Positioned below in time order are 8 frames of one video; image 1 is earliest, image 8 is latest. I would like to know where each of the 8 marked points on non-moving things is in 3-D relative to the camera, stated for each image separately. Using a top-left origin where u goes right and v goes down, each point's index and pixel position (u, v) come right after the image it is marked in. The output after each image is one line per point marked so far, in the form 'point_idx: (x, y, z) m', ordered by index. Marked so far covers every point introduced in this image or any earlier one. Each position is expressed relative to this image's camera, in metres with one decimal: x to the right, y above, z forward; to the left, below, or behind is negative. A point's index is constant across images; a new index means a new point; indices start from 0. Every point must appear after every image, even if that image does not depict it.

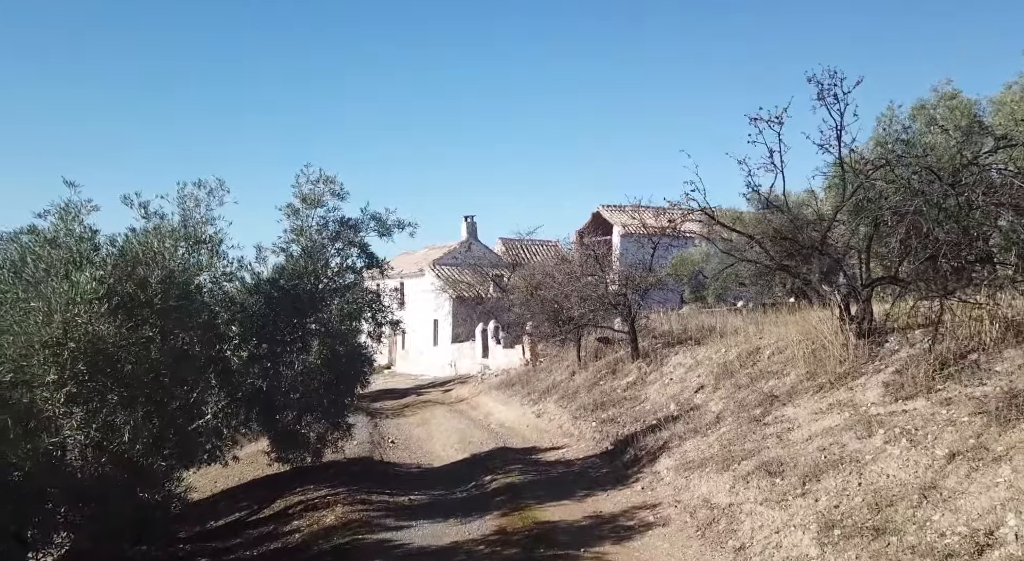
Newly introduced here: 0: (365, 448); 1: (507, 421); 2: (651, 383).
0: (-2.0, -2.3, +13.0) m
1: (-0.1, -2.3, +15.8) m
2: (+1.9, -1.4, +13.1) m
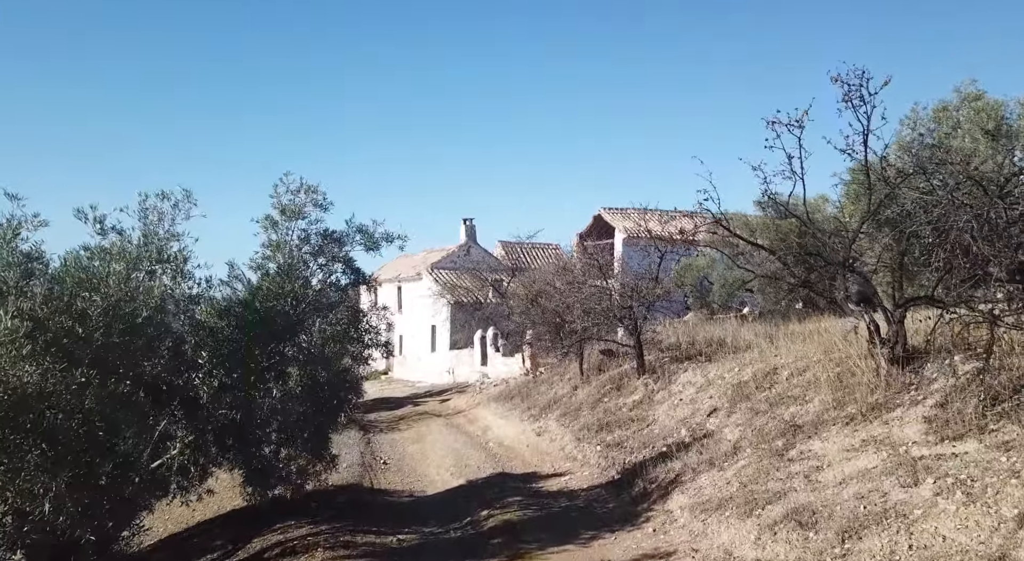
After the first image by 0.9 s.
0: (-2.0, -2.5, +12.2) m
1: (-0.1, -2.5, +15.0) m
2: (+1.9, -1.6, +12.3) m
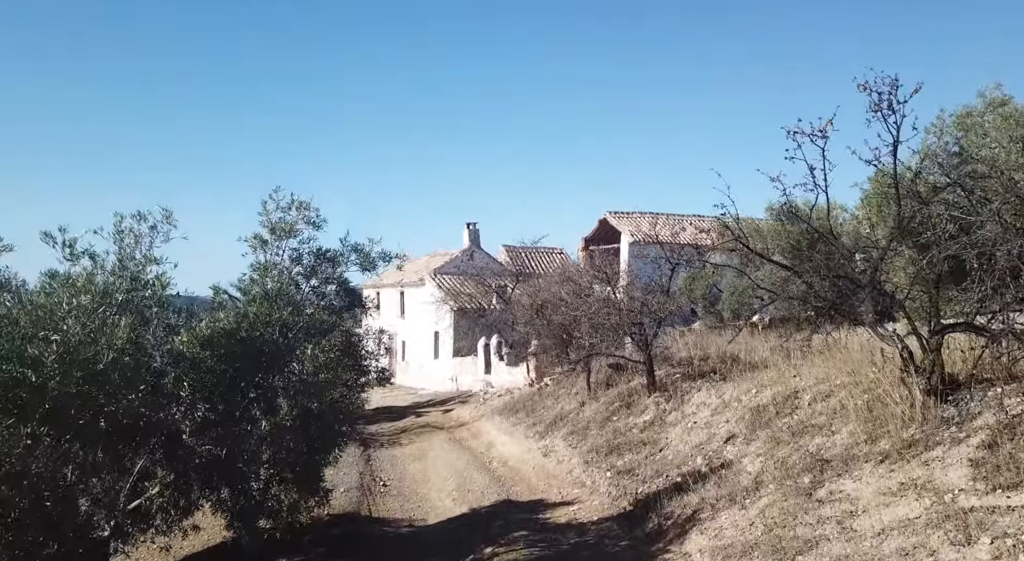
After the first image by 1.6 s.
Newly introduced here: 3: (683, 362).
0: (-2.0, -2.7, +11.7) m
1: (0.0, -2.7, +14.5) m
2: (+2.0, -1.8, +11.7) m
3: (+2.7, -1.3, +15.2) m
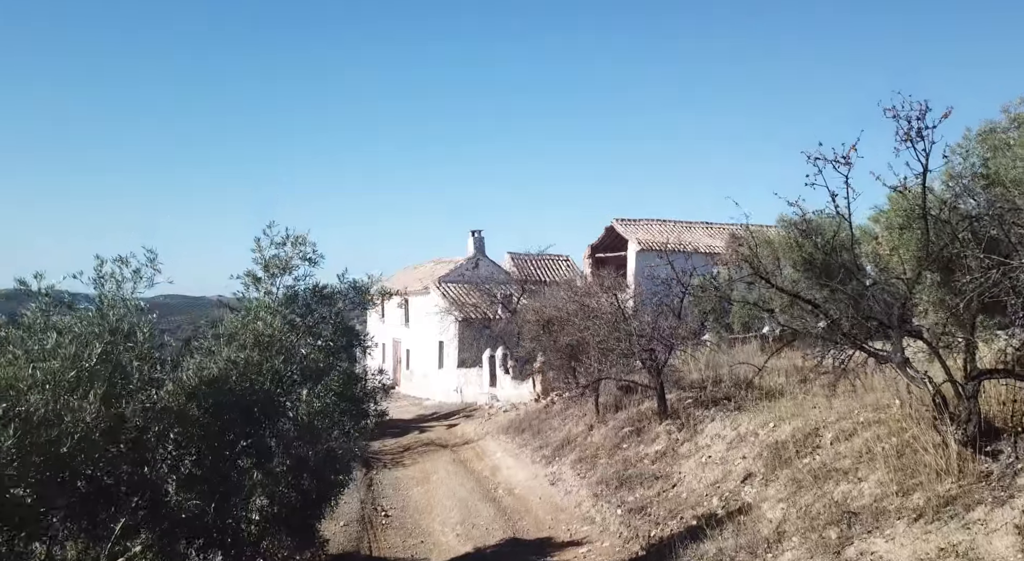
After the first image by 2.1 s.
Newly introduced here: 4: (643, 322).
0: (-1.9, -3.0, +11.2) m
1: (+0.1, -3.0, +14.0) m
2: (+2.0, -2.1, +11.3) m
3: (+2.8, -1.6, +14.8) m
4: (+2.0, -0.7, +14.6) m
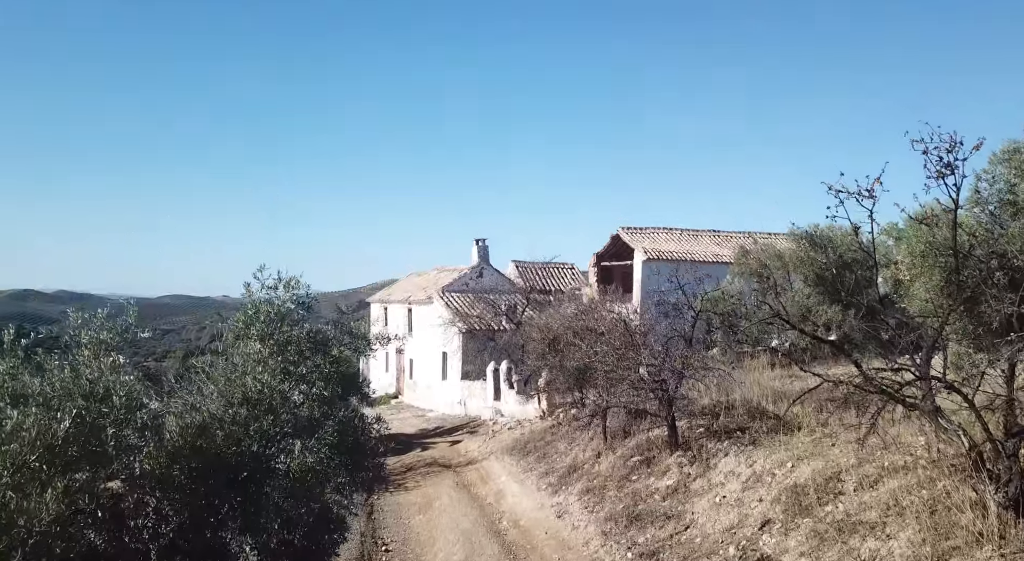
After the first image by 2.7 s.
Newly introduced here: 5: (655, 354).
0: (-1.8, -3.3, +10.8) m
1: (+0.1, -3.4, +13.5) m
2: (+2.1, -2.4, +10.8) m
3: (+2.9, -2.0, +14.3) m
4: (+2.1, -1.1, +14.1) m
5: (+2.1, -1.1, +14.1) m
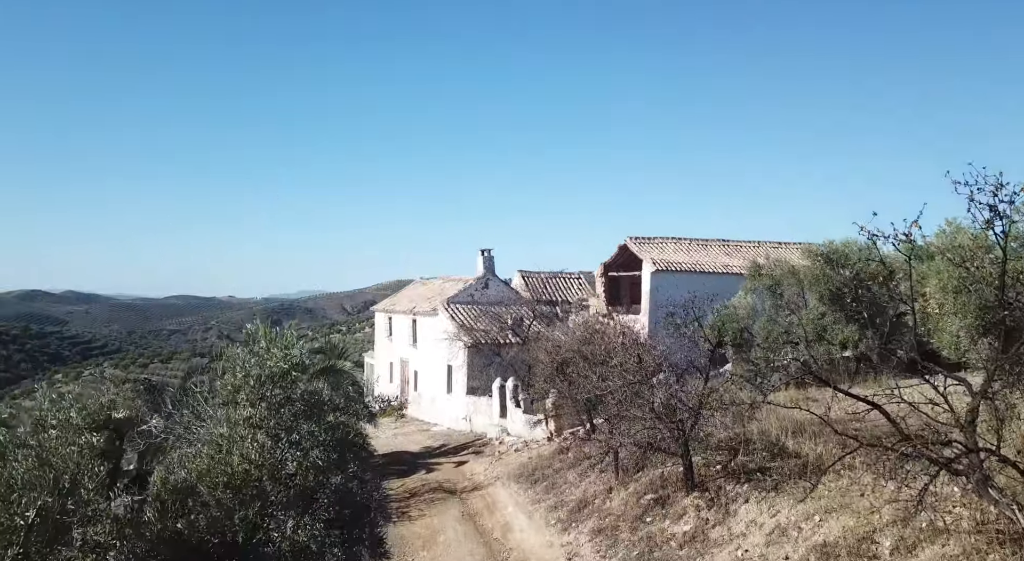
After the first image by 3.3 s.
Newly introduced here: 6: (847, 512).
0: (-1.7, -3.7, +10.2) m
1: (+0.3, -3.8, +13.0) m
2: (+2.2, -2.8, +10.2) m
3: (+3.0, -2.4, +13.7) m
4: (+2.2, -1.5, +13.5) m
5: (+2.2, -1.5, +13.5) m
6: (+3.2, -2.2, +9.1) m
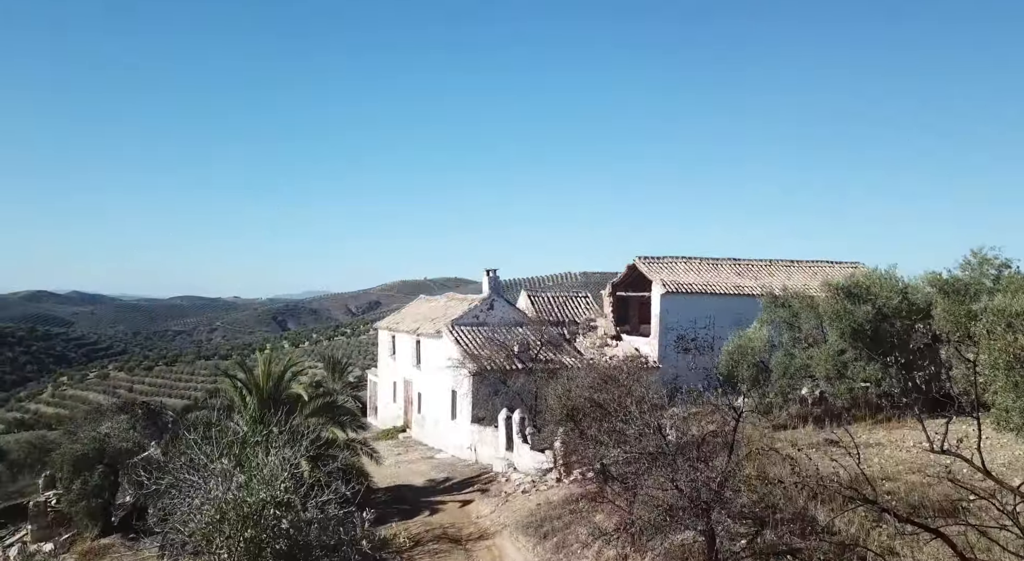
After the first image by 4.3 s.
0: (-1.6, -4.5, +9.4) m
1: (+0.4, -4.5, +12.1) m
2: (+2.3, -3.6, +9.3) m
3: (+3.1, -3.1, +12.8) m
4: (+2.3, -2.2, +12.6) m
5: (+2.4, -2.3, +12.6) m
6: (+3.3, -3.0, +8.2) m
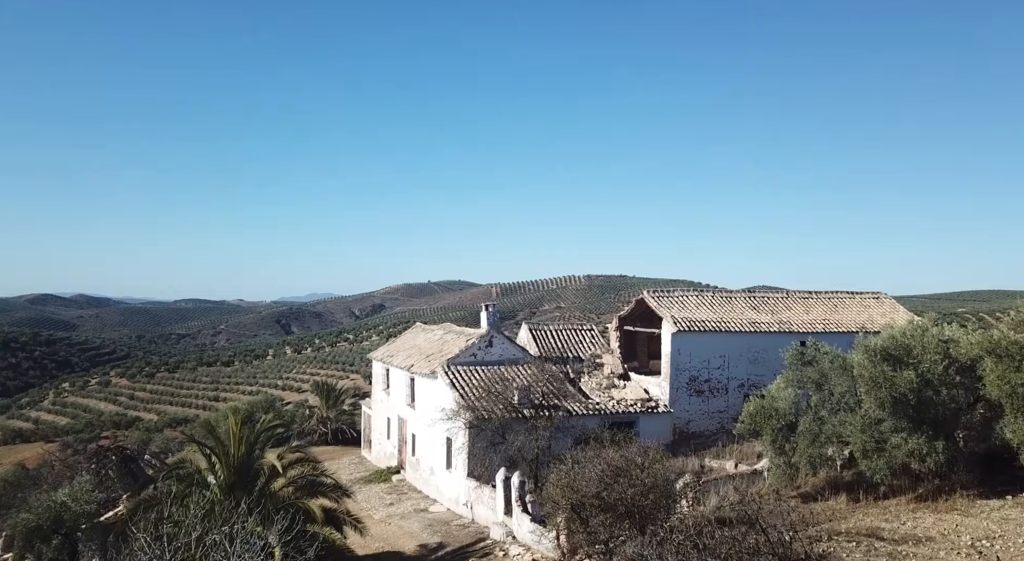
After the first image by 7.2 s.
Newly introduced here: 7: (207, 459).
0: (-1.7, -5.7, +7.1) m
1: (+0.3, -5.7, +9.8) m
2: (+2.2, -4.8, +7.1) m
3: (+3.1, -4.3, +10.5) m
4: (+2.2, -3.4, +10.4) m
5: (+2.3, -3.4, +10.3) m
6: (+3.2, -4.1, +5.9) m
7: (-6.4, -3.8, +20.0) m
